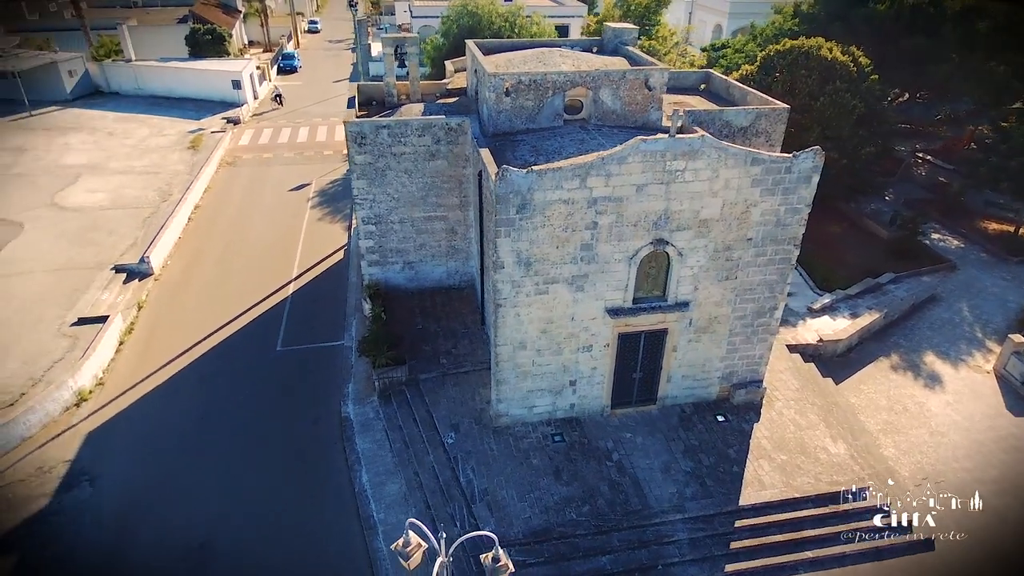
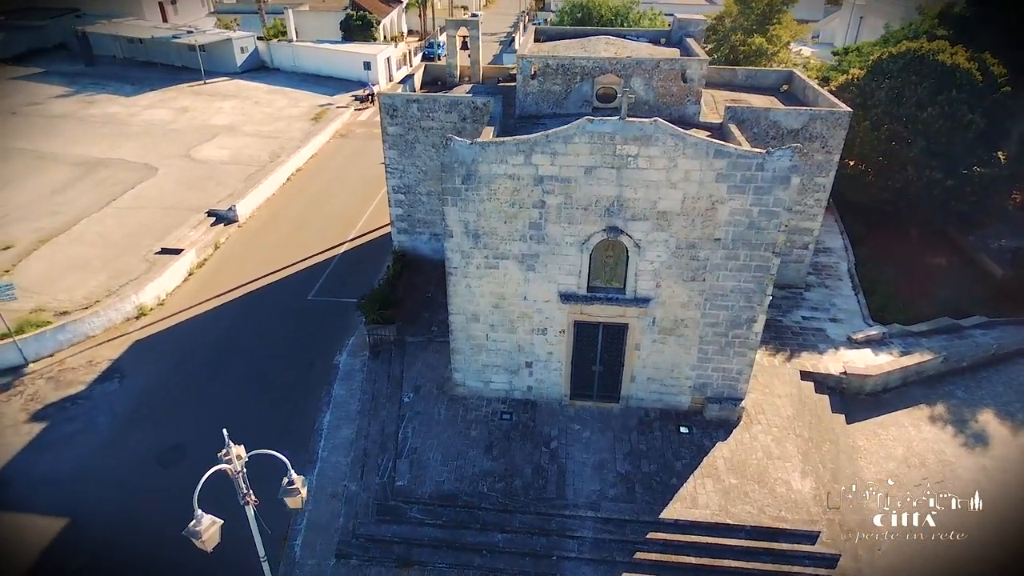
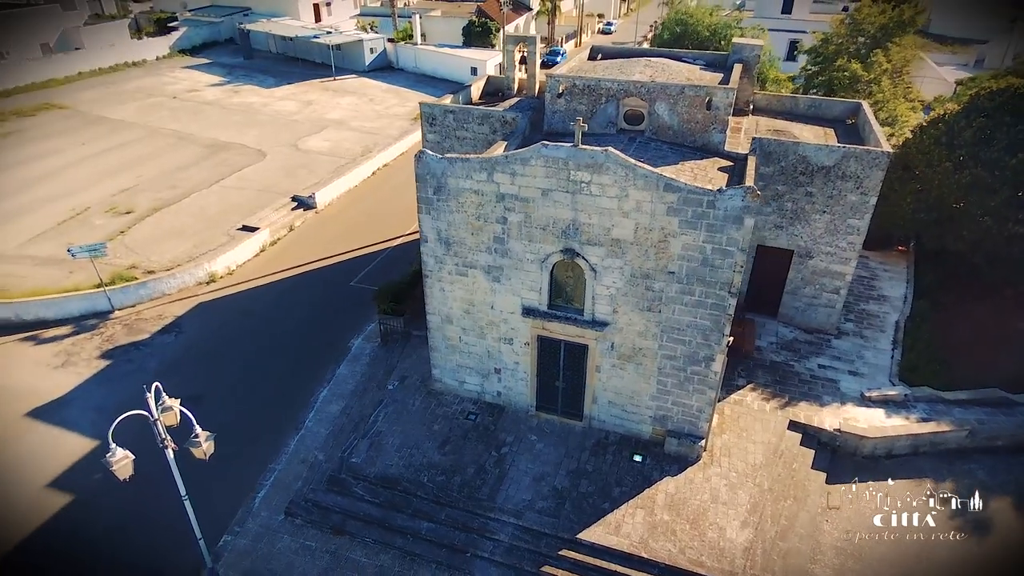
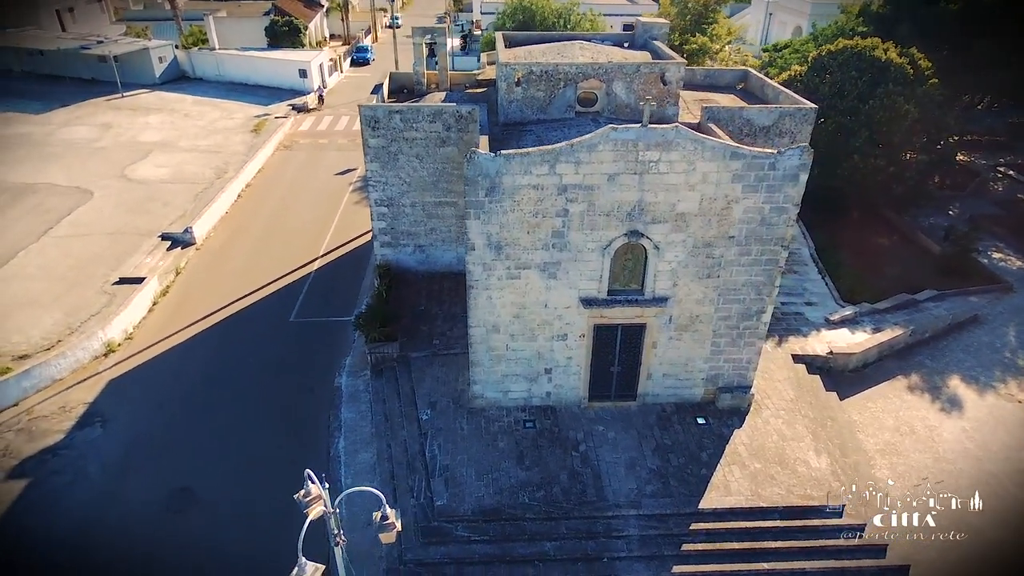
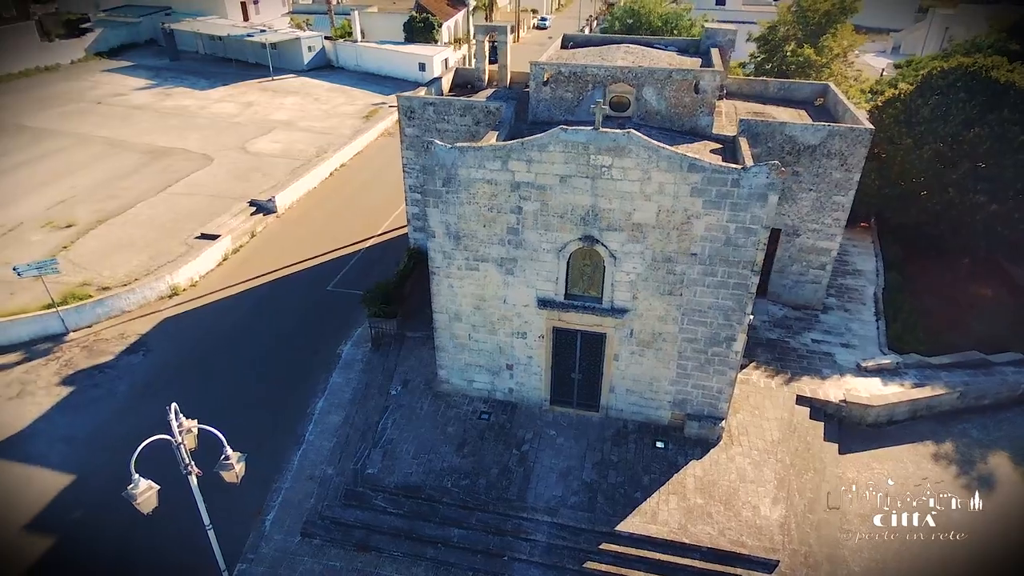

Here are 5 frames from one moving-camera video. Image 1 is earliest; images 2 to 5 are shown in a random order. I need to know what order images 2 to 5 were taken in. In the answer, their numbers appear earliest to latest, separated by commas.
4, 2, 5, 3
